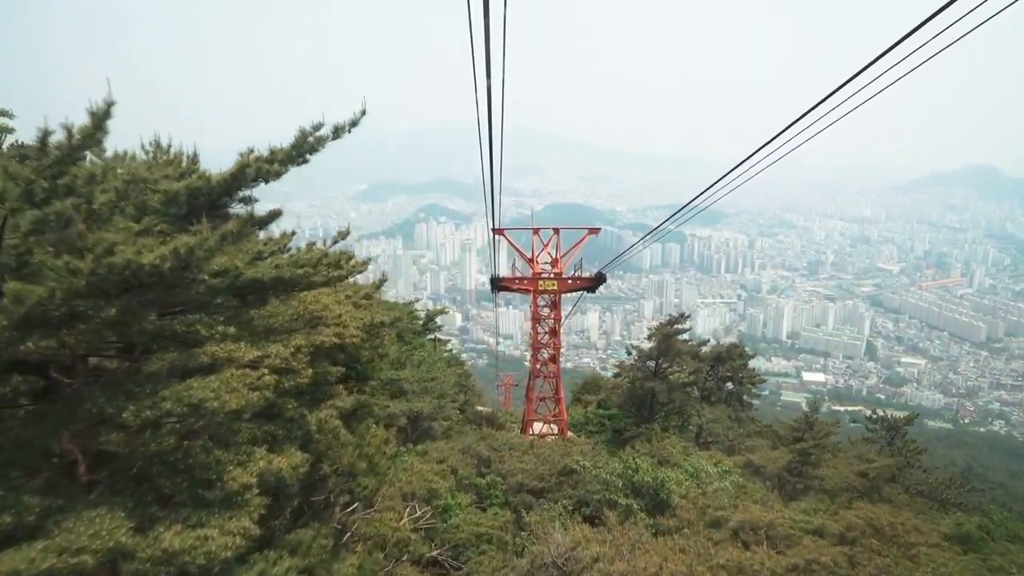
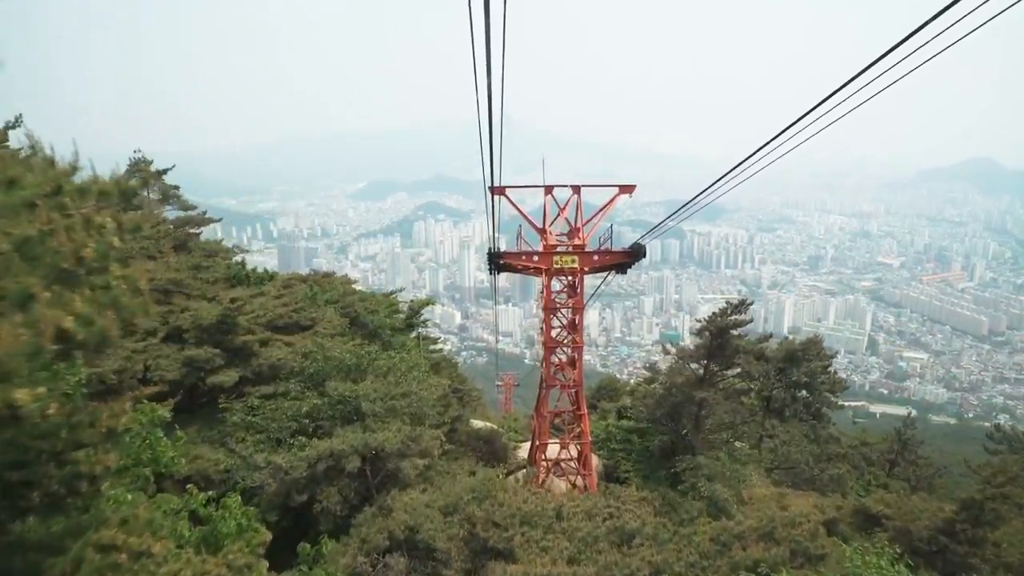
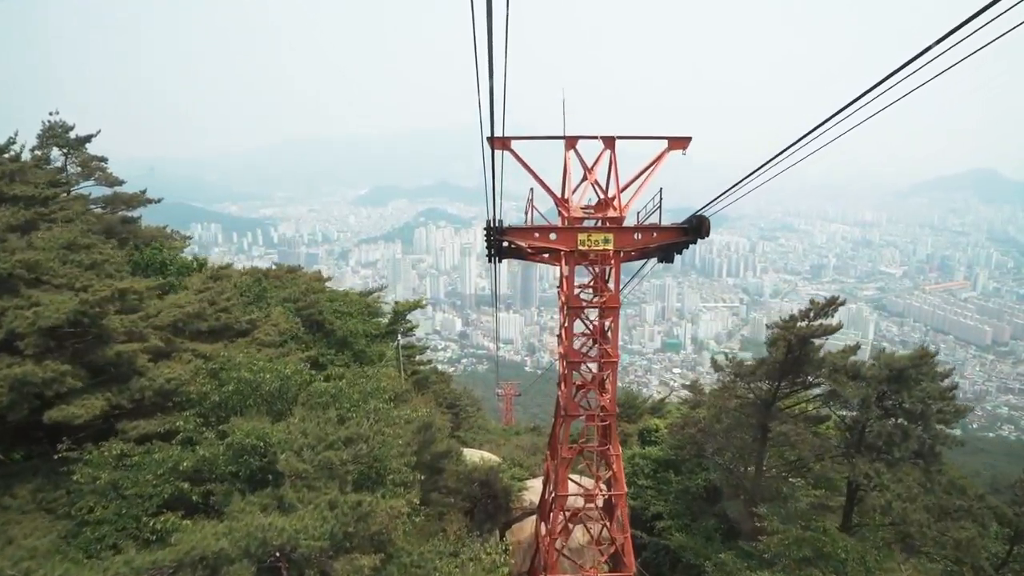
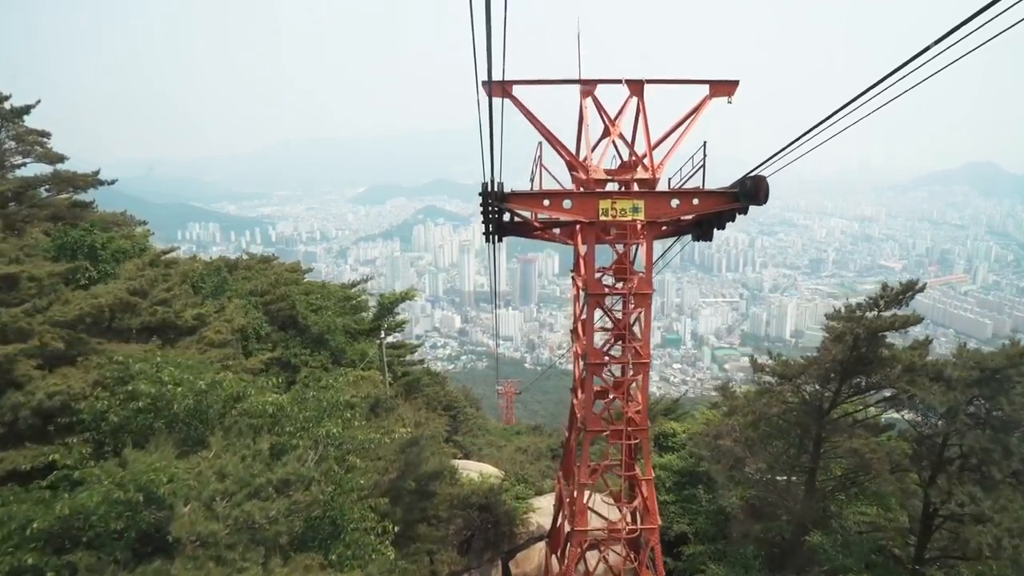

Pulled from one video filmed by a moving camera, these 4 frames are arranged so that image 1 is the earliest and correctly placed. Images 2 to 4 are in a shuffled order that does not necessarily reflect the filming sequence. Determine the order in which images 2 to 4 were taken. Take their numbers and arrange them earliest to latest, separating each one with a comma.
2, 3, 4
